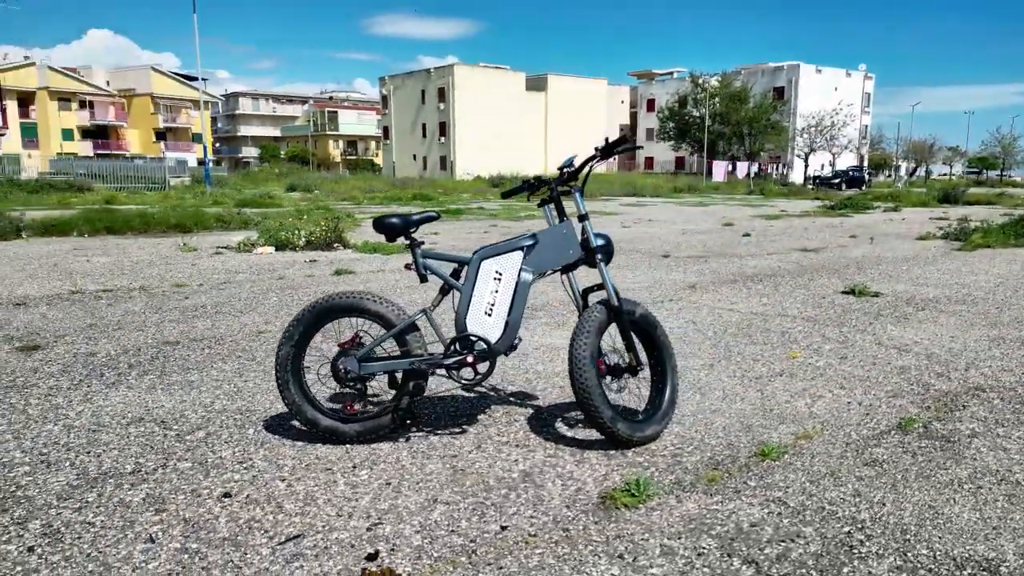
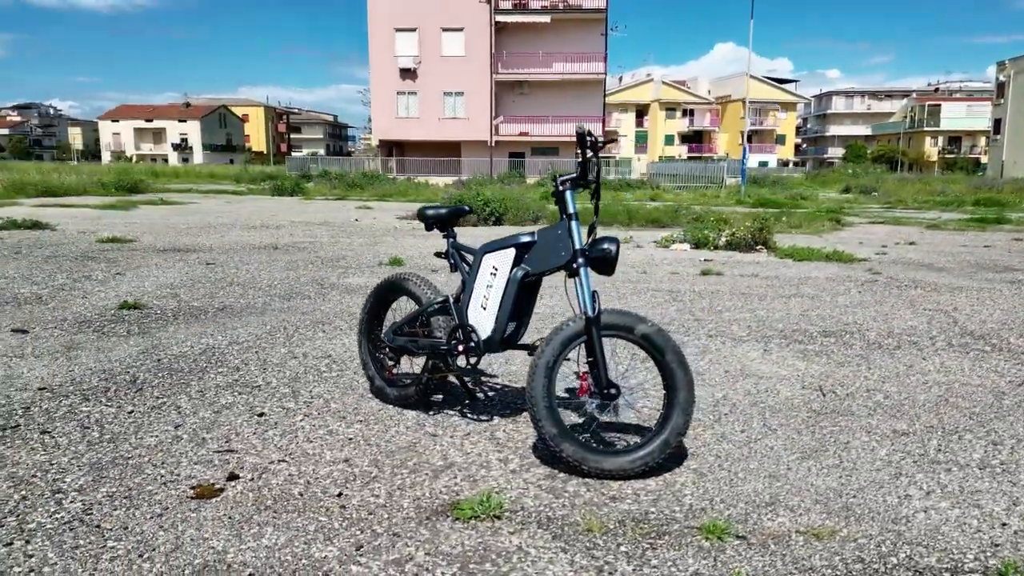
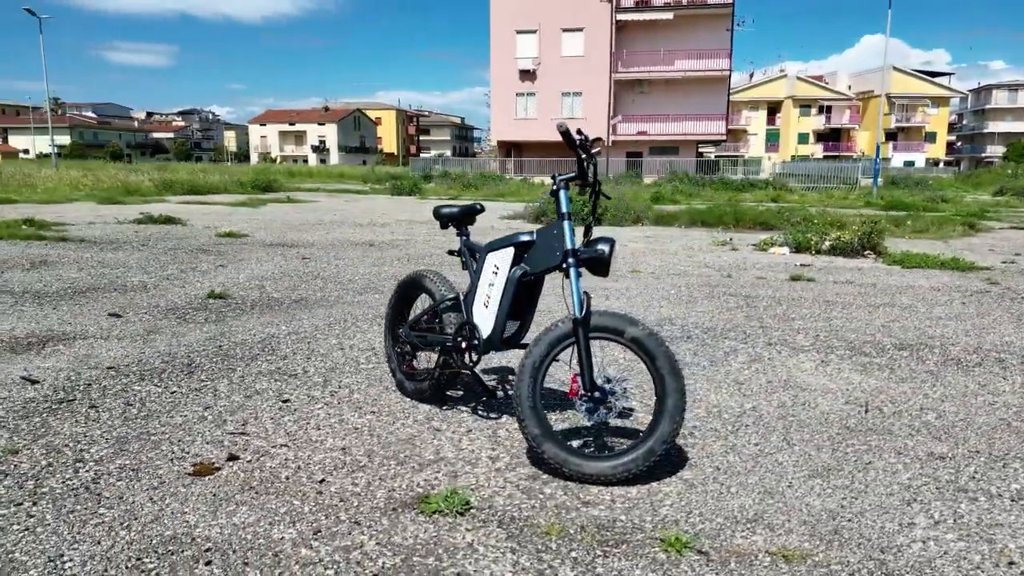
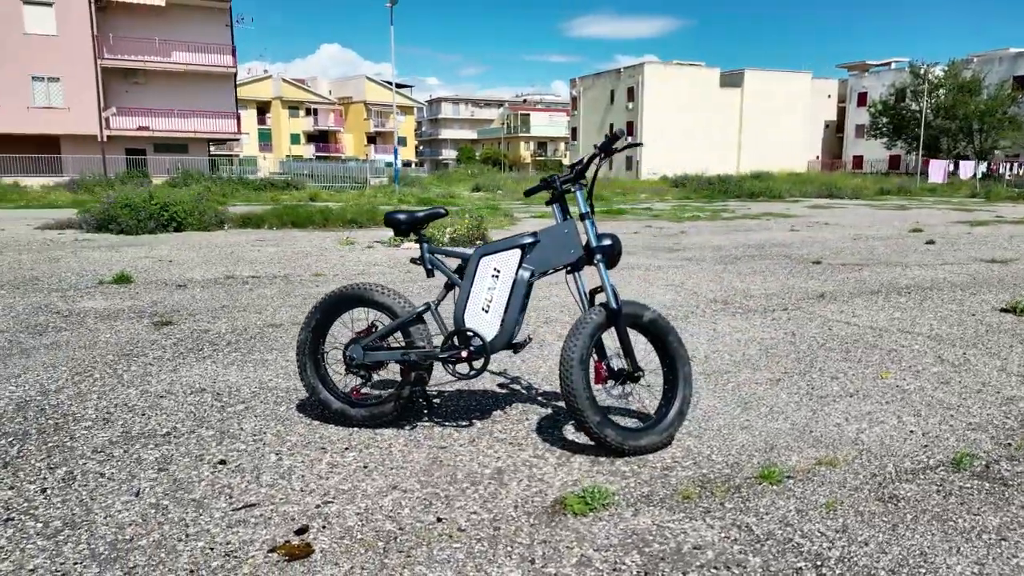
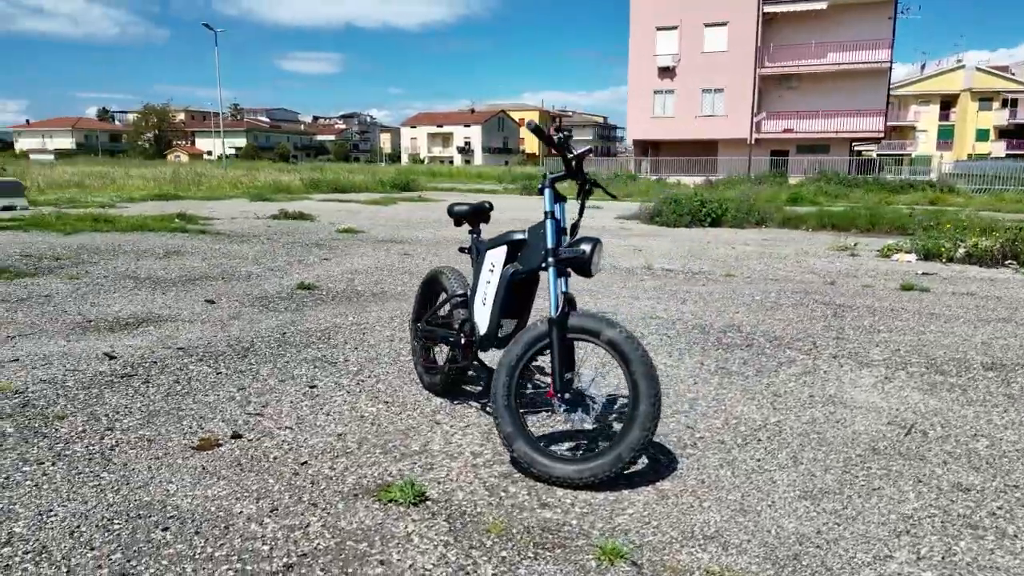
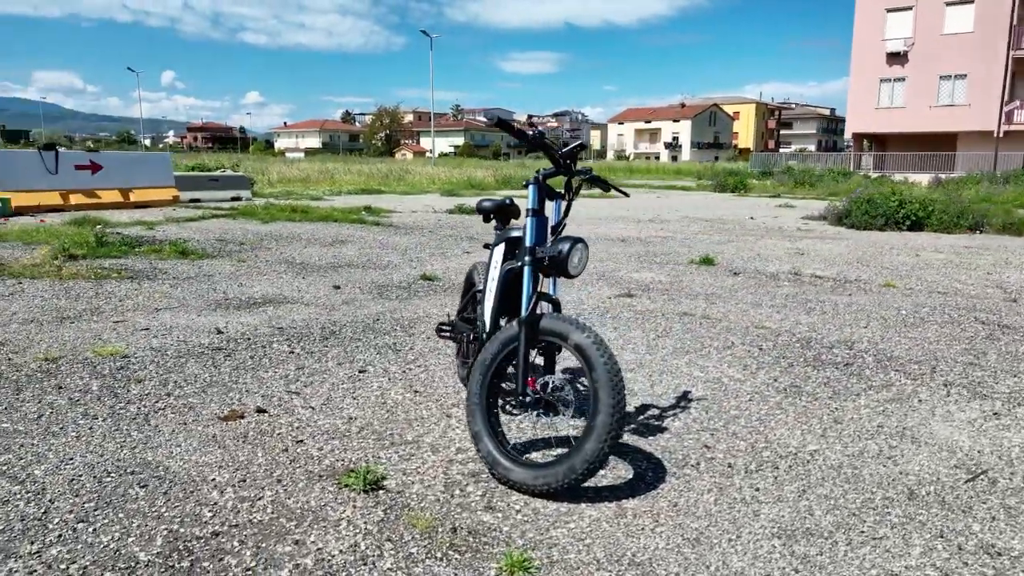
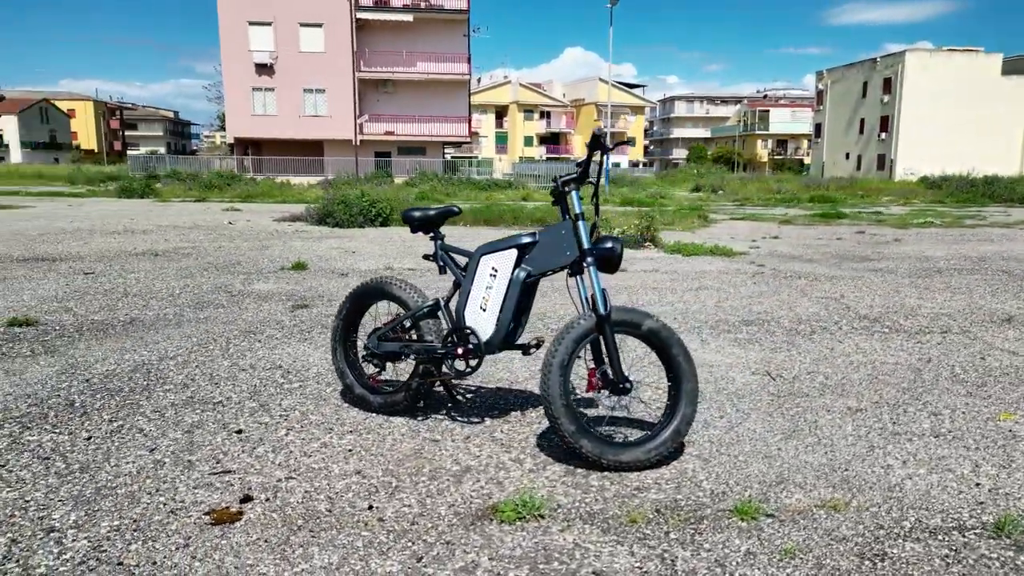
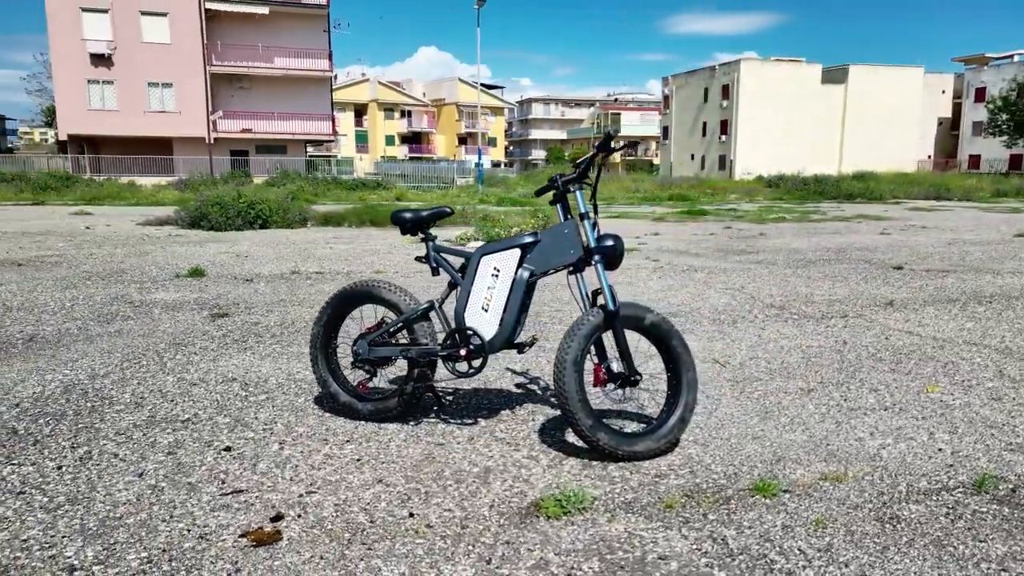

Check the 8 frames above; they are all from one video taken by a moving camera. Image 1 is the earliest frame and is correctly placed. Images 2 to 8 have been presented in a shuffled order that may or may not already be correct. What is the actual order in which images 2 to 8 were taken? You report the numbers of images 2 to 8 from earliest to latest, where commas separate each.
4, 8, 7, 2, 3, 5, 6
